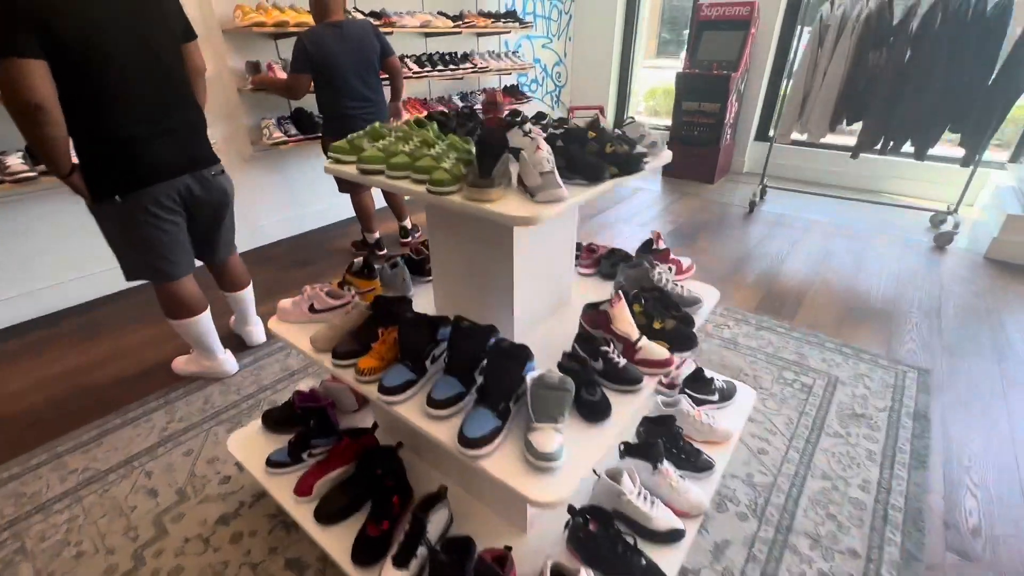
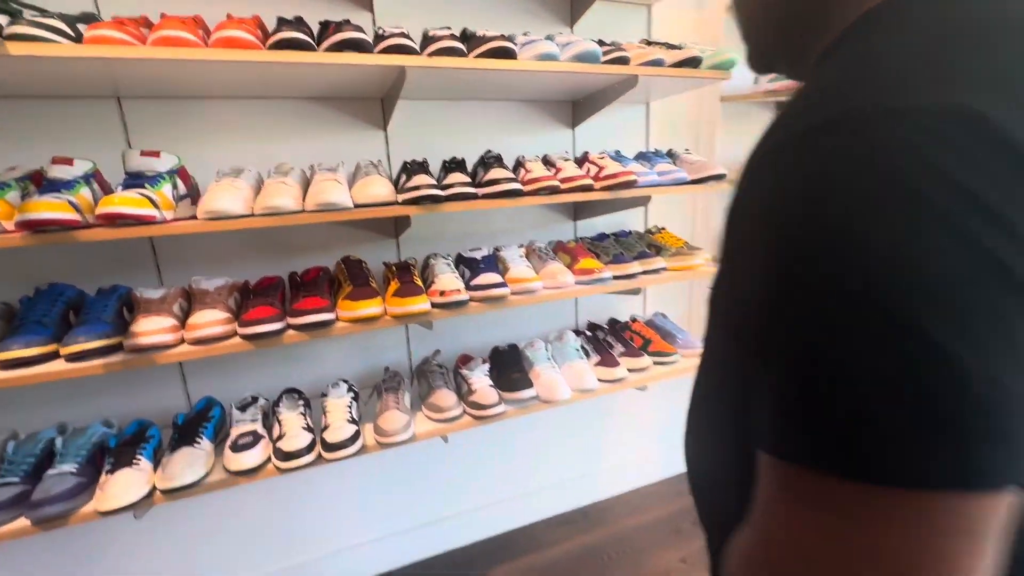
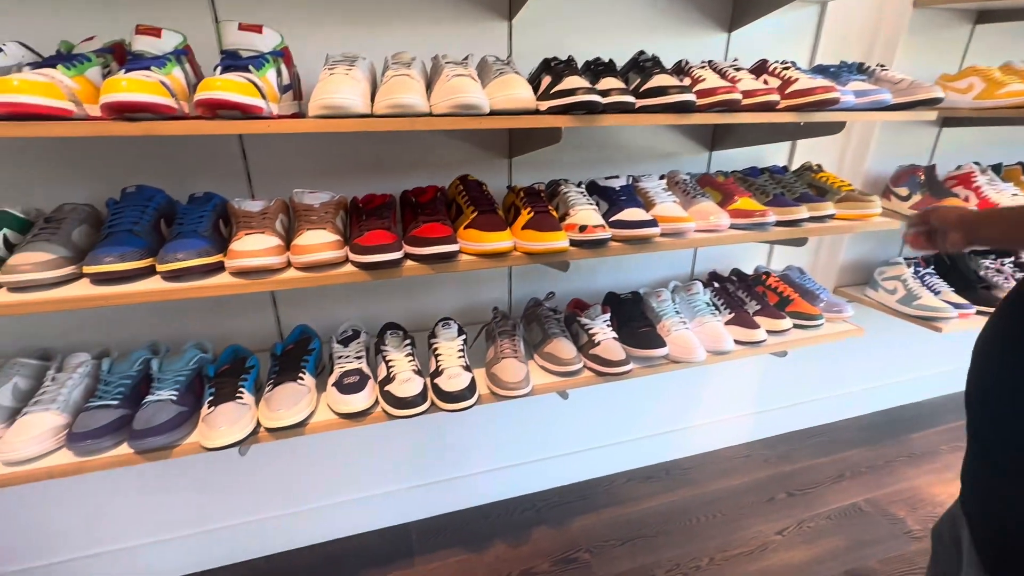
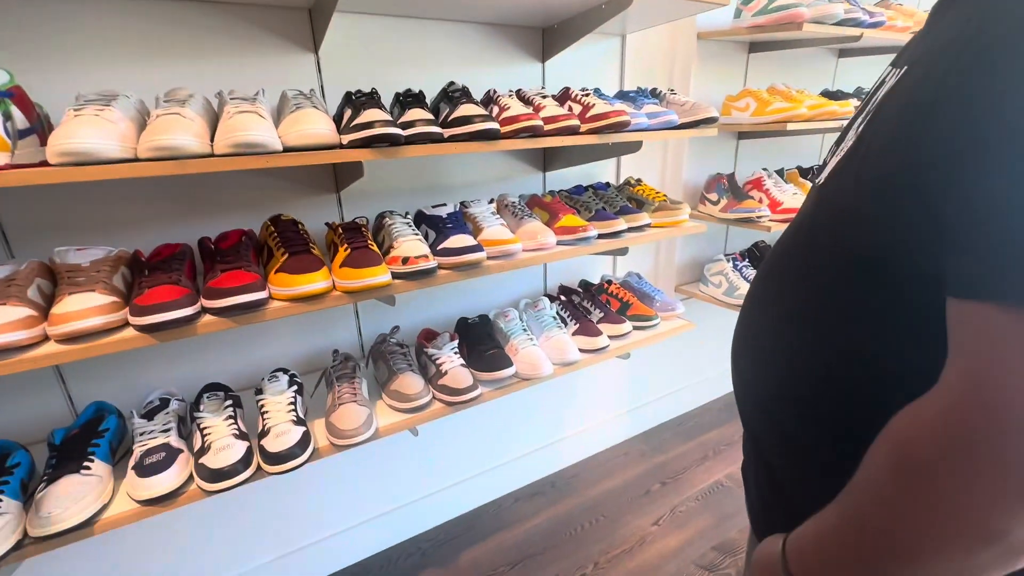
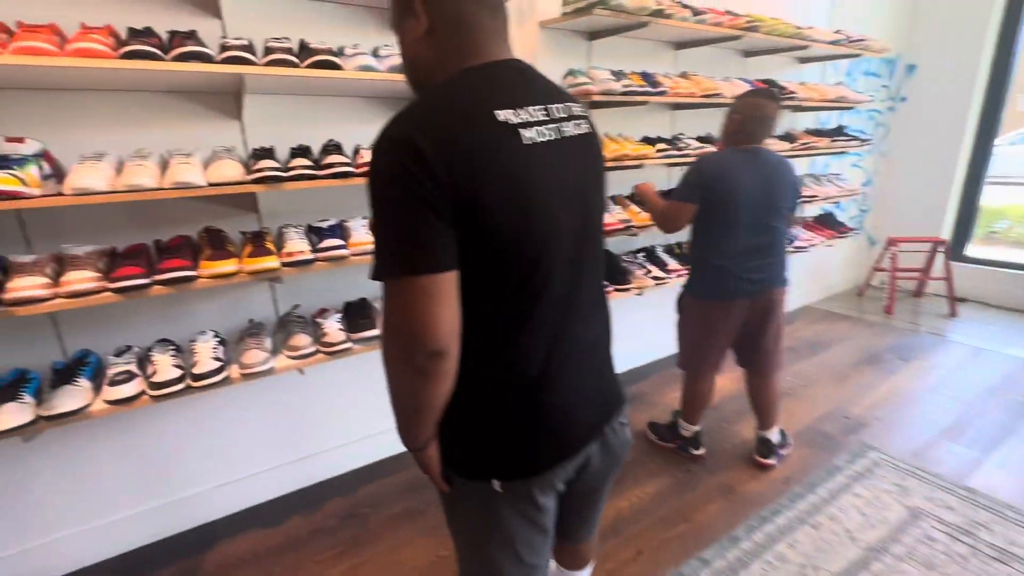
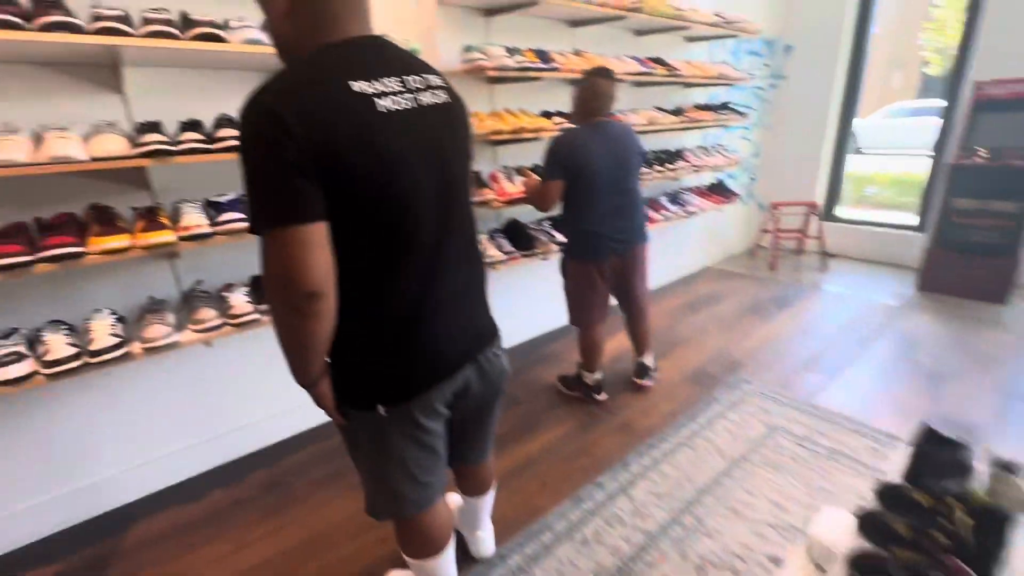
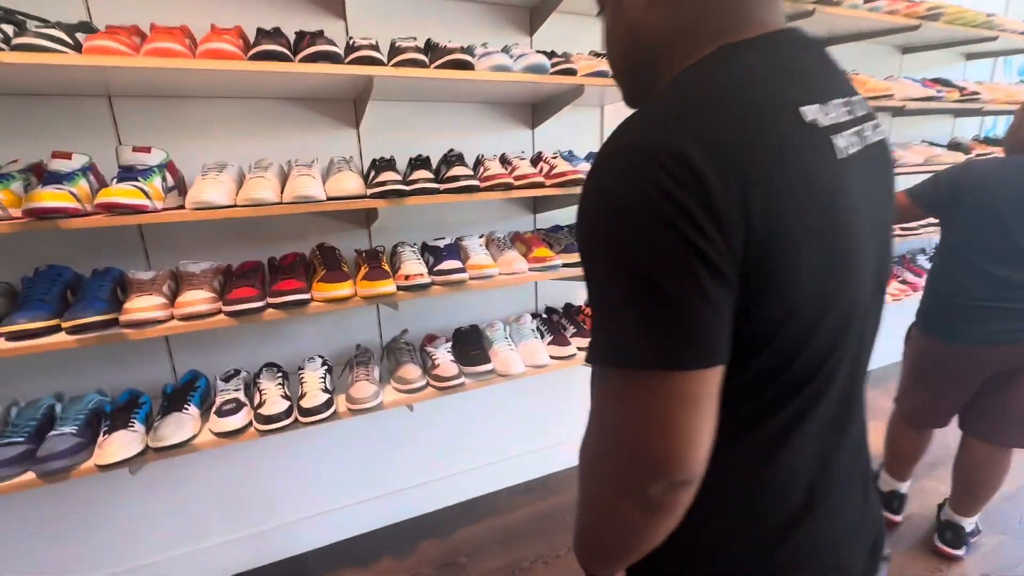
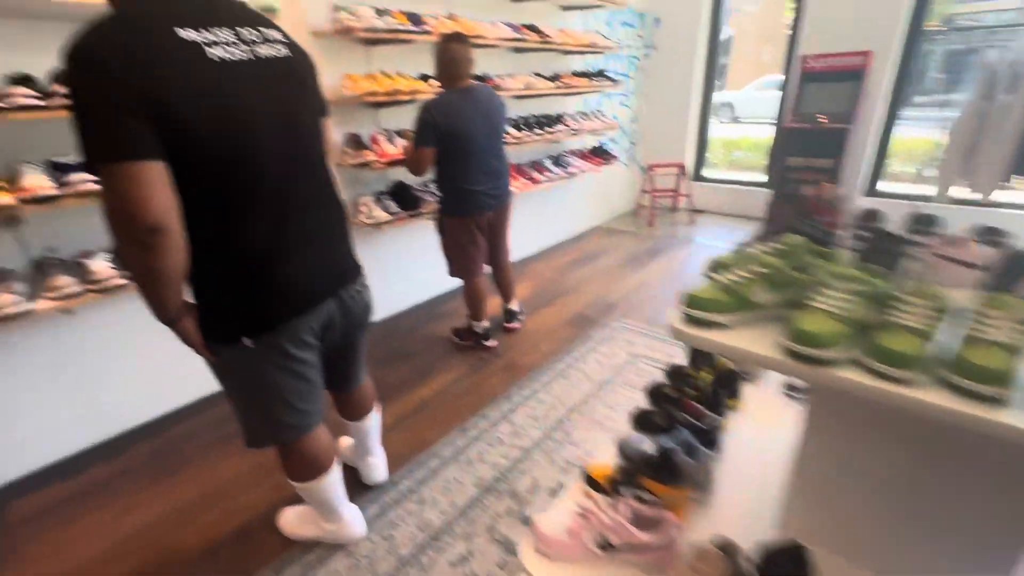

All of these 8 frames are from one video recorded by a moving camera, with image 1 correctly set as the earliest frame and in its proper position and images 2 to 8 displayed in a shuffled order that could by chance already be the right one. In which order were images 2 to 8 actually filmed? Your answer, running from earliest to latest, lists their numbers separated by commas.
8, 6, 5, 7, 2, 4, 3
